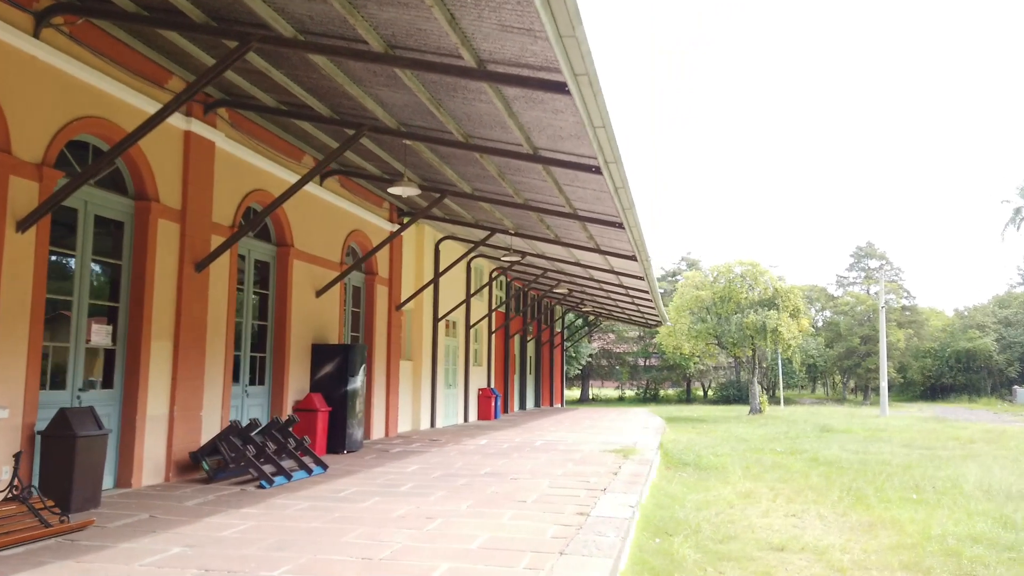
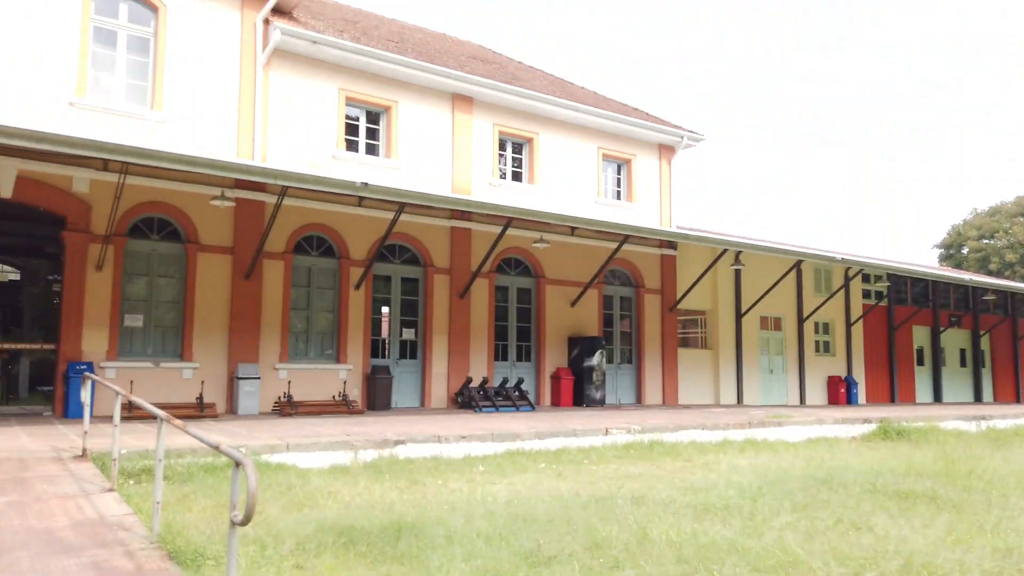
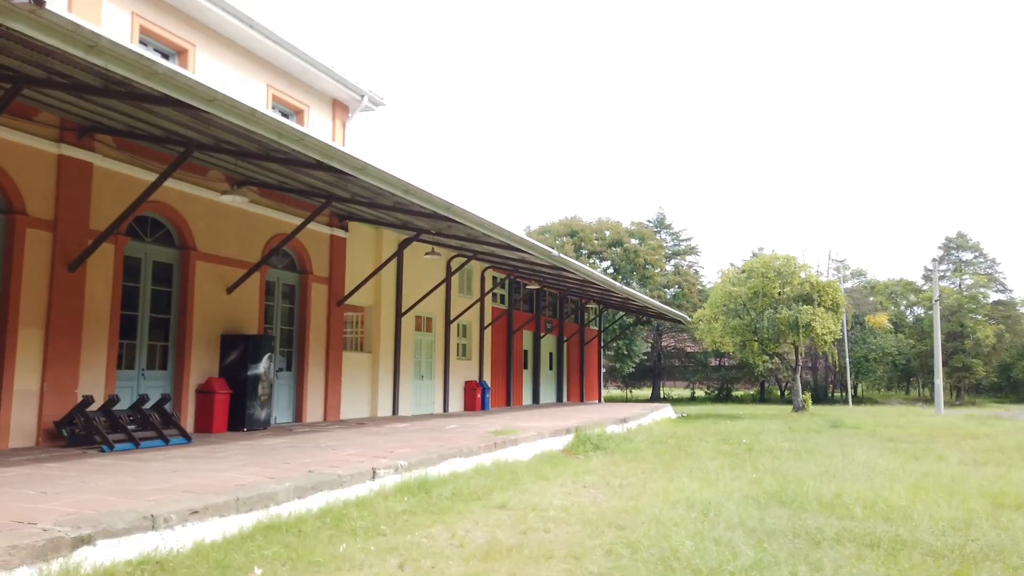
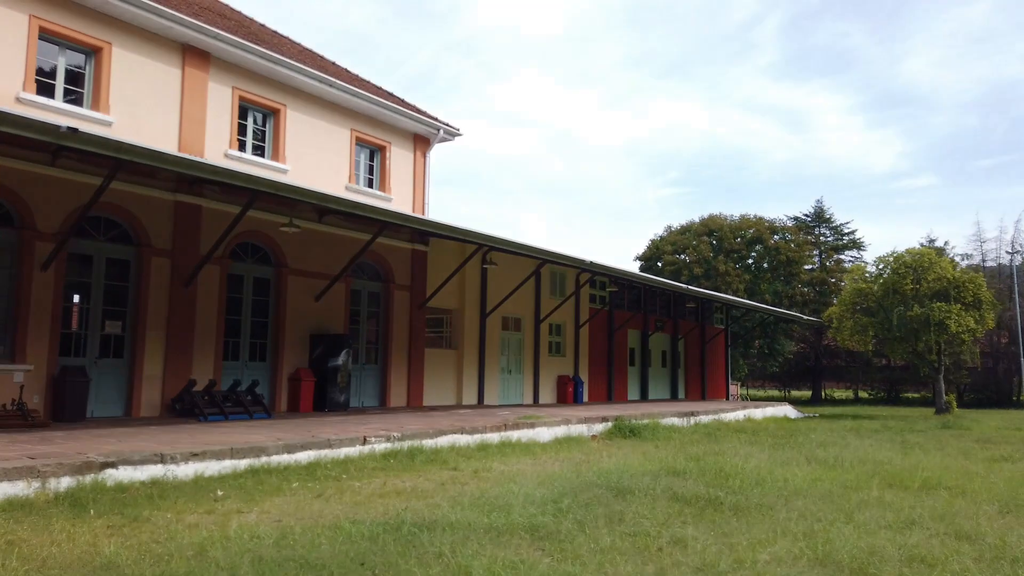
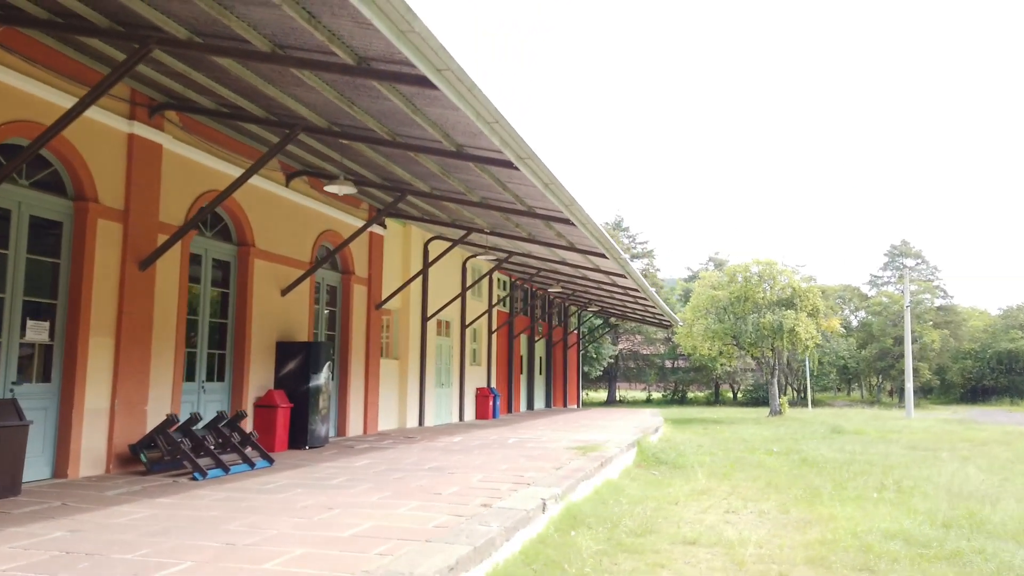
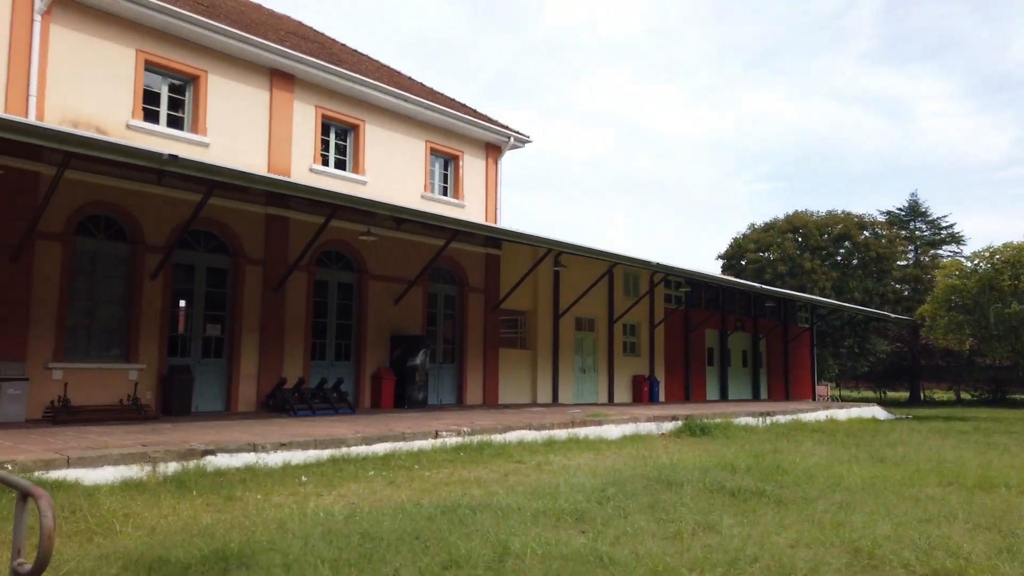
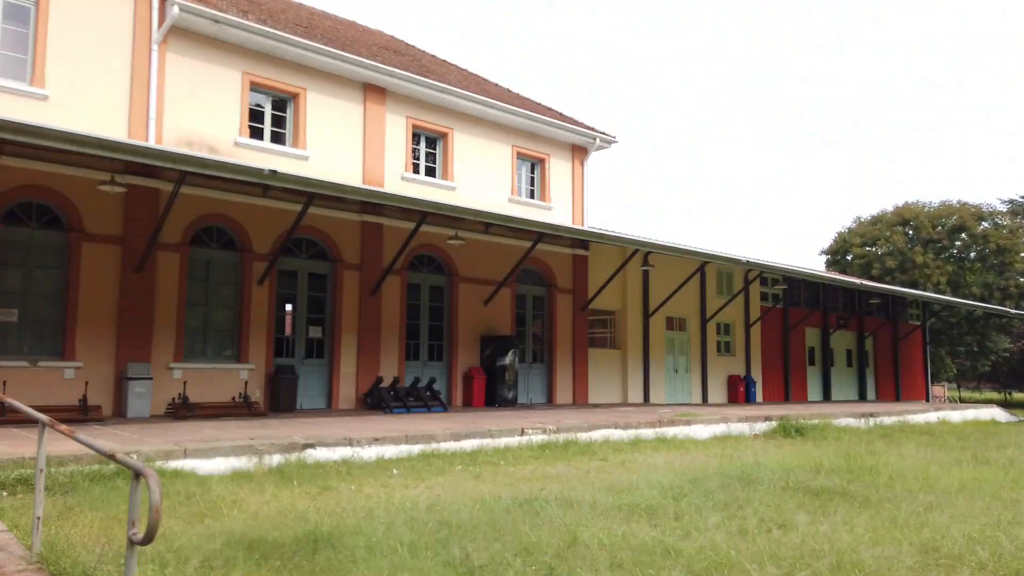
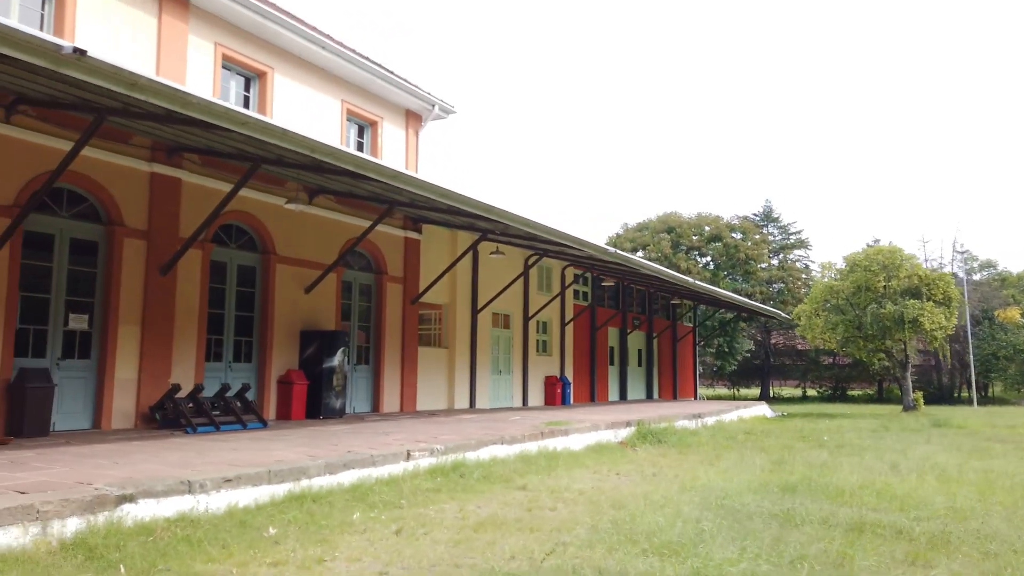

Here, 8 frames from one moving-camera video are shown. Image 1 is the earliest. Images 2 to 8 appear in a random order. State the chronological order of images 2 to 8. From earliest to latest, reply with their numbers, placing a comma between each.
5, 3, 8, 4, 6, 7, 2
